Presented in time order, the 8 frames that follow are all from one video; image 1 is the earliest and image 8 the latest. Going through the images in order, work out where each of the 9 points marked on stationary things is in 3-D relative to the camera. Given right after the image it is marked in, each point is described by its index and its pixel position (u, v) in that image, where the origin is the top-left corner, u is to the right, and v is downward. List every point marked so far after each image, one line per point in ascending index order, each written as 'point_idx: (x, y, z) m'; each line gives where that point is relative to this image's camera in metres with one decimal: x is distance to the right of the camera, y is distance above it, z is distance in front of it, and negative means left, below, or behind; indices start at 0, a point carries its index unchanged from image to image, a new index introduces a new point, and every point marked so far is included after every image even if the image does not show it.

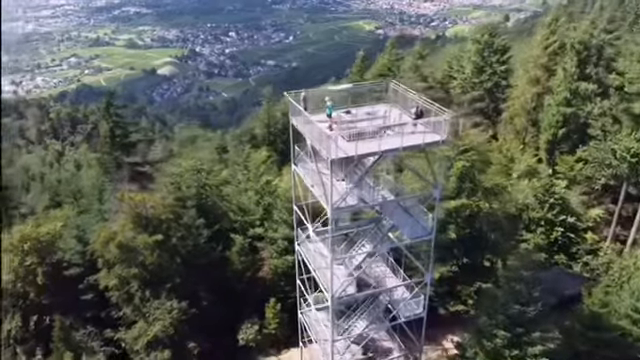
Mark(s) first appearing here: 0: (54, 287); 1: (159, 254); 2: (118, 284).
0: (-8.9, -3.8, +18.3) m
1: (-5.7, -2.6, +18.2) m
2: (-6.8, -3.6, +17.8) m
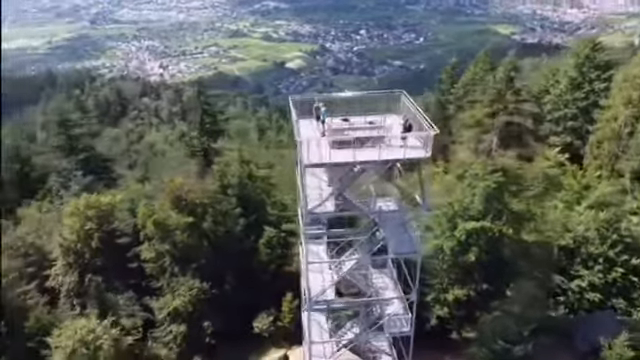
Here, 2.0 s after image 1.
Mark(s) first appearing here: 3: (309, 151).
0: (-8.2, -2.9, +20.4) m
1: (-5.0, -2.1, +19.7) m
2: (-6.2, -2.9, +19.5) m
3: (-0.2, +0.7, +11.8) m
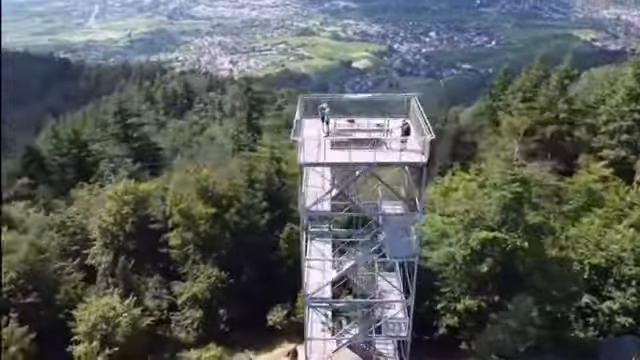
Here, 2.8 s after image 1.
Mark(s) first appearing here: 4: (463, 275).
0: (-7.4, -2.4, +21.6) m
1: (-4.2, -1.8, +20.4) m
2: (-5.5, -2.5, +20.4) m
3: (-0.3, +0.7, +12.0) m
4: (+4.7, -3.1, +16.9) m
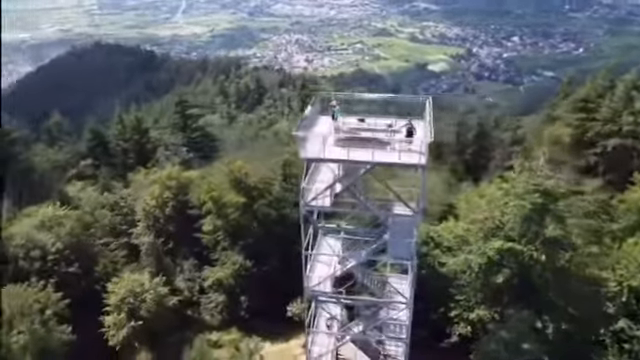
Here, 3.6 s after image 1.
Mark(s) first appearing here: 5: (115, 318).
0: (-6.2, -1.8, +22.8) m
1: (-3.2, -1.4, +21.2) m
2: (-4.5, -2.1, +21.4) m
3: (-0.2, +0.8, +12.3) m
4: (+5.1, -3.4, +16.6) m
5: (-7.5, -5.1, +18.8) m
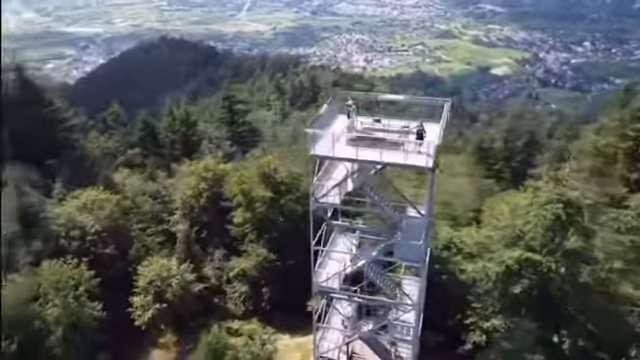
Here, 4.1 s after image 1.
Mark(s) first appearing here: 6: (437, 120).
0: (-4.9, -1.4, +23.6) m
1: (-2.1, -1.2, +21.7) m
2: (-3.4, -1.8, +22.0) m
3: (0.0, +0.9, +12.6) m
4: (+5.5, -3.6, +16.2) m
5: (-6.8, -4.6, +19.8) m
6: (+3.1, +1.6, +13.6) m
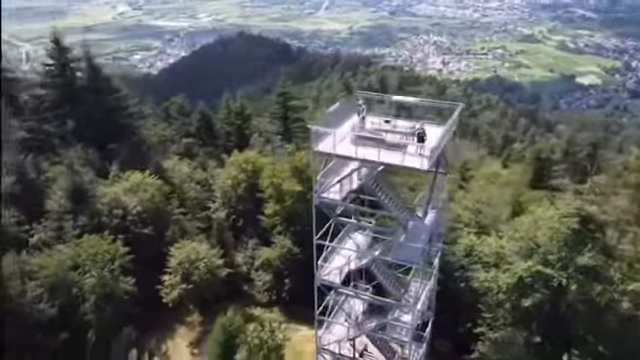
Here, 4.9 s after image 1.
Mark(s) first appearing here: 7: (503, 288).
0: (-3.5, -1.0, +24.5) m
1: (-0.9, -1.0, +22.3) m
2: (-2.2, -1.5, +22.8) m
3: (+0.1, +1.0, +12.9) m
4: (+5.7, -3.9, +15.9) m
5: (-6.1, -4.1, +21.0) m
6: (+3.3, +1.5, +13.5) m
7: (+5.6, -3.3, +15.8) m
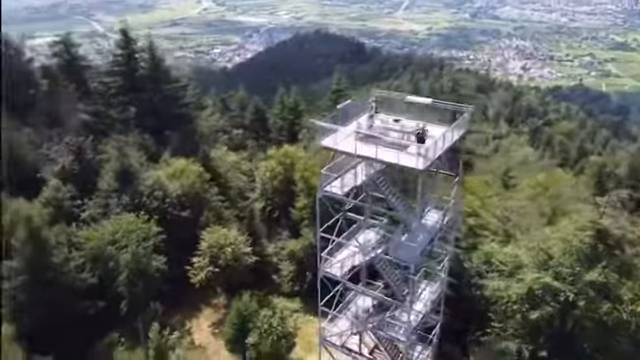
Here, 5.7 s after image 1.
0: (-1.9, -0.7, +25.2) m
1: (+0.3, -0.8, +22.7) m
2: (-1.0, -1.2, +23.4) m
3: (+0.3, +1.2, +13.3) m
4: (+5.9, -4.1, +15.5) m
5: (-5.2, -3.5, +22.2) m
6: (+3.5, +1.4, +13.5) m
7: (+5.8, -3.5, +15.5) m
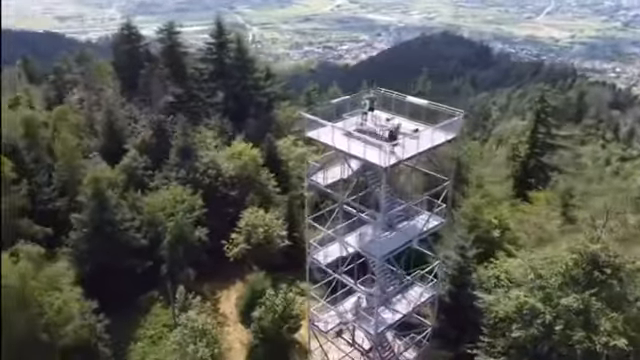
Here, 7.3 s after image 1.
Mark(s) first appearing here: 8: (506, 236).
0: (+0.3, -0.3, +26.1) m
1: (+1.9, -0.6, +23.2) m
2: (+0.7, -0.9, +24.1) m
3: (-0.1, +1.4, +14.0) m
4: (+5.3, -4.4, +15.0) m
5: (-3.9, -2.7, +23.9) m
6: (+3.2, +1.3, +13.4) m
7: (+5.3, -3.9, +14.9) m
8: (+7.1, -2.1, +19.7) m
